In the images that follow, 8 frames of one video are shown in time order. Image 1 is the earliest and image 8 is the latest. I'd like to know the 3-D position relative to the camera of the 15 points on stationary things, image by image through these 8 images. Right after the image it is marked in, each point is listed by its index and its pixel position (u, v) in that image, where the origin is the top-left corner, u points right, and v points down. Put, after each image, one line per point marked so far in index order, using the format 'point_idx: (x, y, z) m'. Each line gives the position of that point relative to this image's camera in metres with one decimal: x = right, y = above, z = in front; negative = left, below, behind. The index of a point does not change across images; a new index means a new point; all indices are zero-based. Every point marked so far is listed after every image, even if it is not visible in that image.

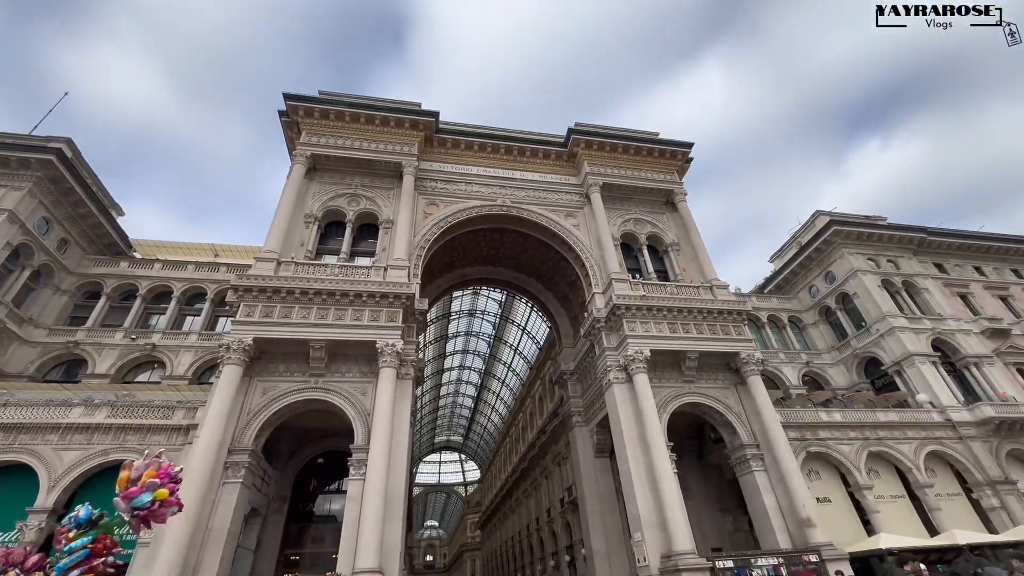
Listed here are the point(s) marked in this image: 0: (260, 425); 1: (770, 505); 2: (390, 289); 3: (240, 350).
0: (-9.5, -5.1, +16.9) m
1: (+10.5, -8.8, +18.2) m
2: (-5.3, 0.0, +19.3) m
3: (-10.5, -2.4, +17.2) m
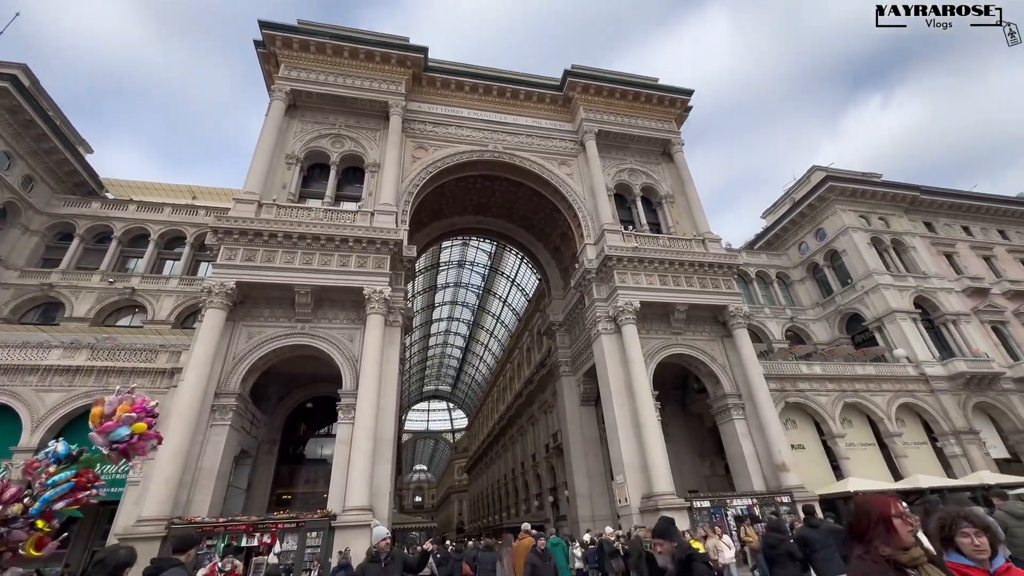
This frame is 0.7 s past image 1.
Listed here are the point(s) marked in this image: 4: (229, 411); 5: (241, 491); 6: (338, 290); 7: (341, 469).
0: (-9.9, -3.0, +16.7) m
1: (+10.0, -6.9, +19.0) m
2: (-5.7, +2.2, +18.8) m
3: (-10.9, -0.2, +16.7) m
4: (-10.1, -4.4, +15.9) m
5: (-10.5, -7.9, +17.3) m
6: (-7.1, -0.1, +18.2) m
7: (-6.0, -6.3, +15.6) m
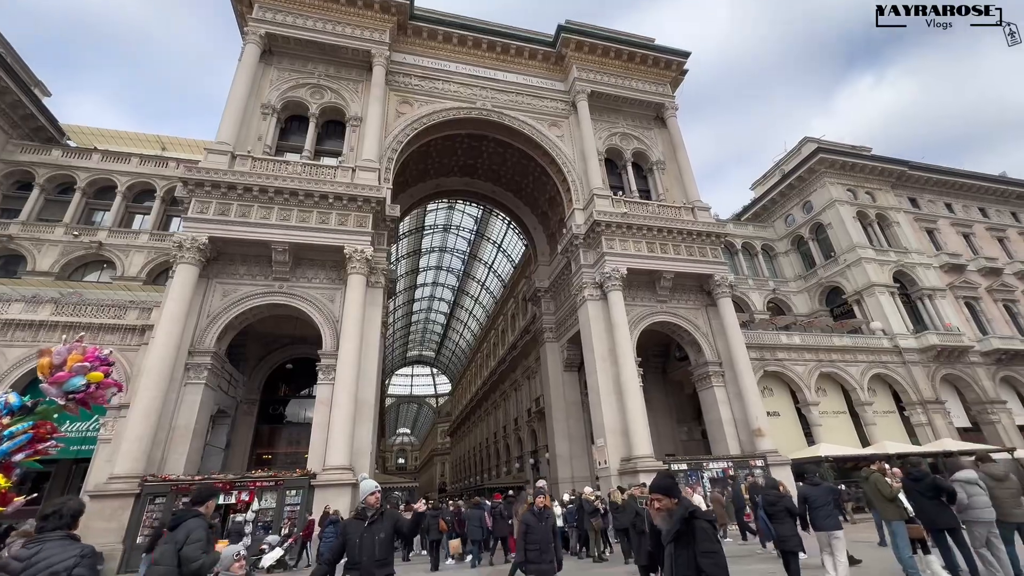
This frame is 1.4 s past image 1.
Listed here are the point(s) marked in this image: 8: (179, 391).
0: (-10.5, -1.4, +16.2) m
1: (+9.2, -5.5, +19.3) m
2: (-6.2, +3.9, +18.0) m
3: (-11.4, +1.4, +16.0) m
4: (-10.7, -2.8, +15.4) m
5: (-11.2, -6.2, +17.1) m
6: (-7.6, +1.6, +17.5) m
7: (-6.6, -4.9, +15.5) m
8: (-11.1, -3.4, +14.9) m
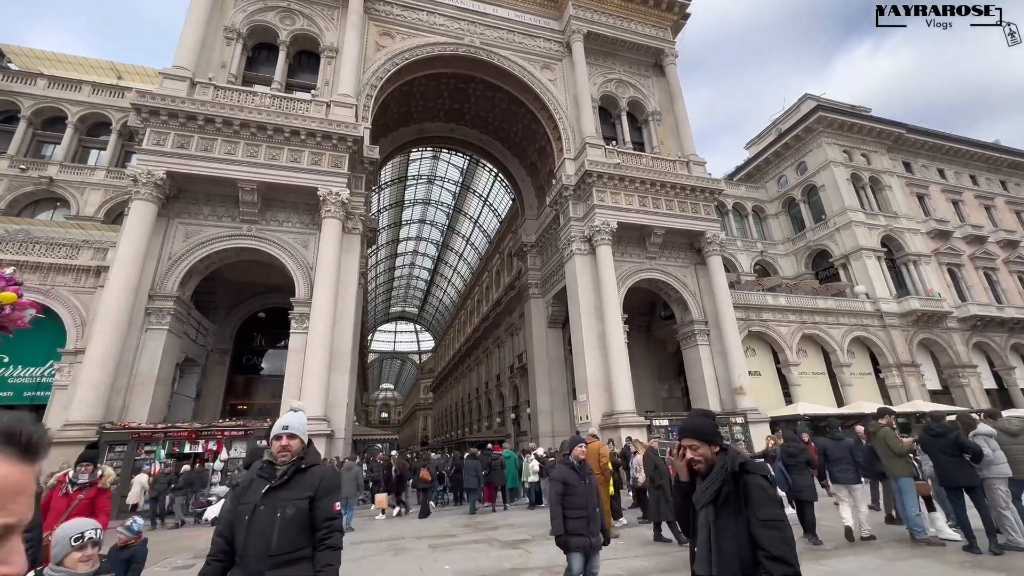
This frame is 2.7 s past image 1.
0: (-11.0, +0.6, +15.1) m
1: (+8.4, -3.7, +19.3) m
2: (-6.7, +5.9, +16.6) m
3: (-11.8, +3.4, +14.6) m
4: (-11.2, -0.9, +14.5) m
5: (-11.9, -4.1, +16.4) m
6: (-8.1, +3.6, +16.3) m
7: (-7.2, -3.0, +14.8) m
8: (-11.7, -1.5, +14.0) m
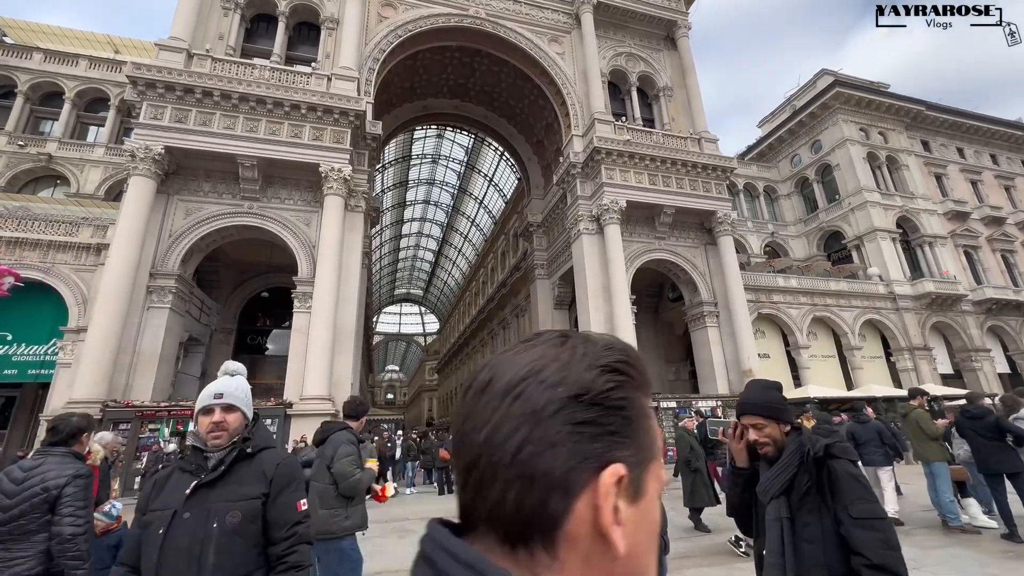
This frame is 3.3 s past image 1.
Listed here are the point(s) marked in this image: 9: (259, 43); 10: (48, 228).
0: (-10.8, +1.3, +14.8) m
1: (+8.7, -2.9, +19.0) m
2: (-6.4, +6.7, +16.1) m
3: (-11.6, +4.1, +14.3) m
4: (-11.0, -0.2, +14.3) m
5: (-11.7, -3.3, +16.4) m
6: (-7.9, +4.4, +15.9) m
7: (-7.0, -2.3, +14.7) m
8: (-11.5, -0.8, +13.9) m
9: (-10.7, +10.4, +19.0) m
10: (-15.4, +2.0, +14.8) m
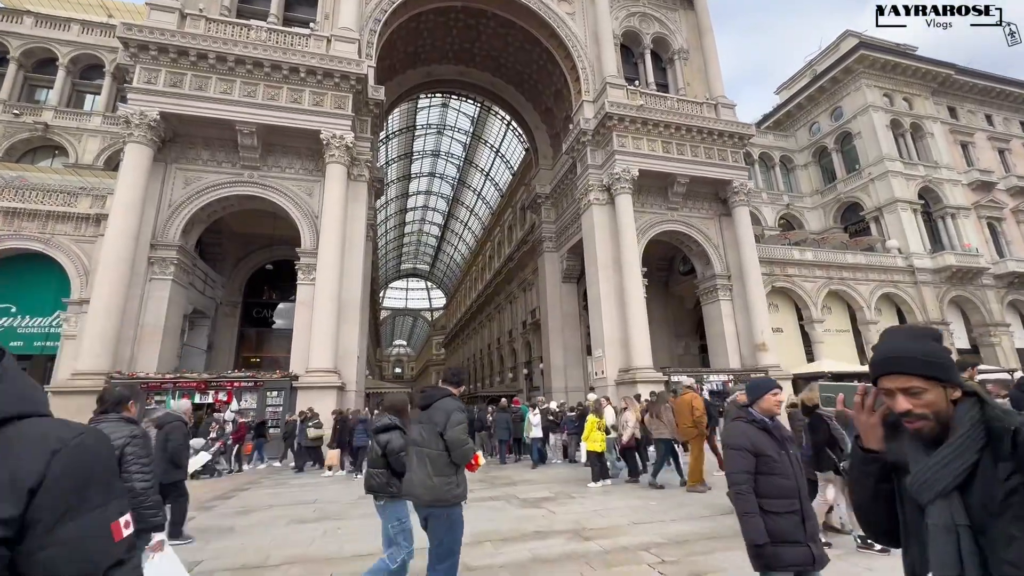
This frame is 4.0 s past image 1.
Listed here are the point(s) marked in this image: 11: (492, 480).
0: (-10.6, +2.2, +14.5) m
1: (+9.0, -1.8, +18.6) m
2: (-6.1, +7.7, +15.4) m
3: (-11.4, +5.0, +13.8) m
4: (-10.8, +0.7, +14.0) m
5: (-11.4, -2.3, +16.3) m
6: (-7.6, +5.4, +15.3) m
7: (-6.8, -1.4, +14.5) m
8: (-11.2, 0.0, +13.7) m
9: (-10.4, +11.5, +18.1) m
10: (-15.1, +2.9, +14.5) m
11: (-0.4, -4.1, +9.6) m
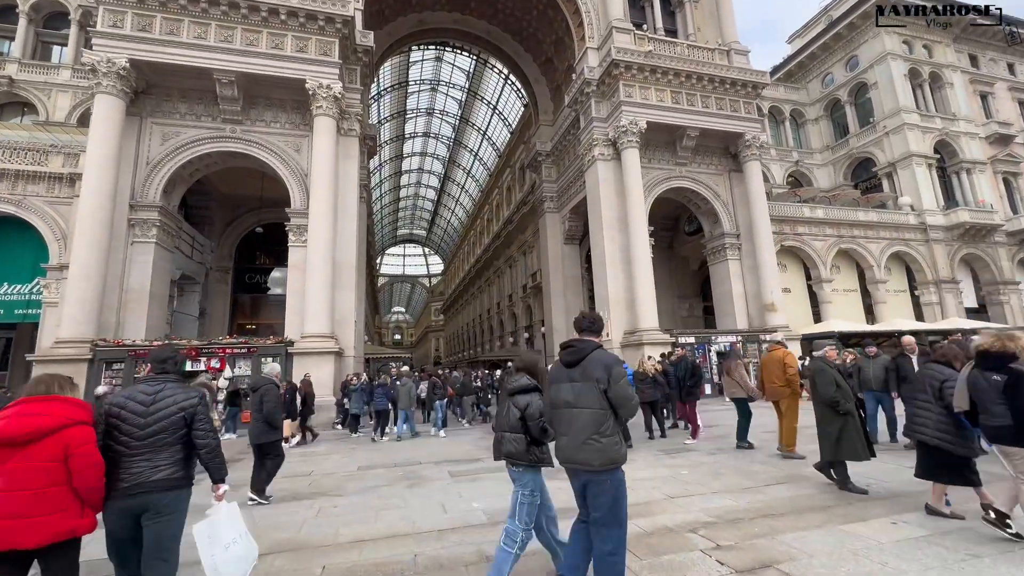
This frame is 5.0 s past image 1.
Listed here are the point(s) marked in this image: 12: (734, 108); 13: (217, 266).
0: (-10.5, +3.3, +13.6) m
1: (+9.1, -0.1, +18.1) m
2: (-6.1, +8.9, +14.1) m
3: (-11.3, +6.0, +12.7) m
4: (-10.7, +1.8, +13.3) m
5: (-11.3, -1.0, +15.7) m
6: (-7.6, +6.6, +14.2) m
7: (-6.7, -0.2, +13.9) m
8: (-11.2, +1.1, +12.9) m
9: (-10.5, +12.9, +16.5) m
10: (-15.1, +4.0, +13.5) m
11: (-0.3, -3.2, +9.2) m
12: (+9.3, +7.5, +18.7) m
13: (-11.7, +0.9, +17.6) m
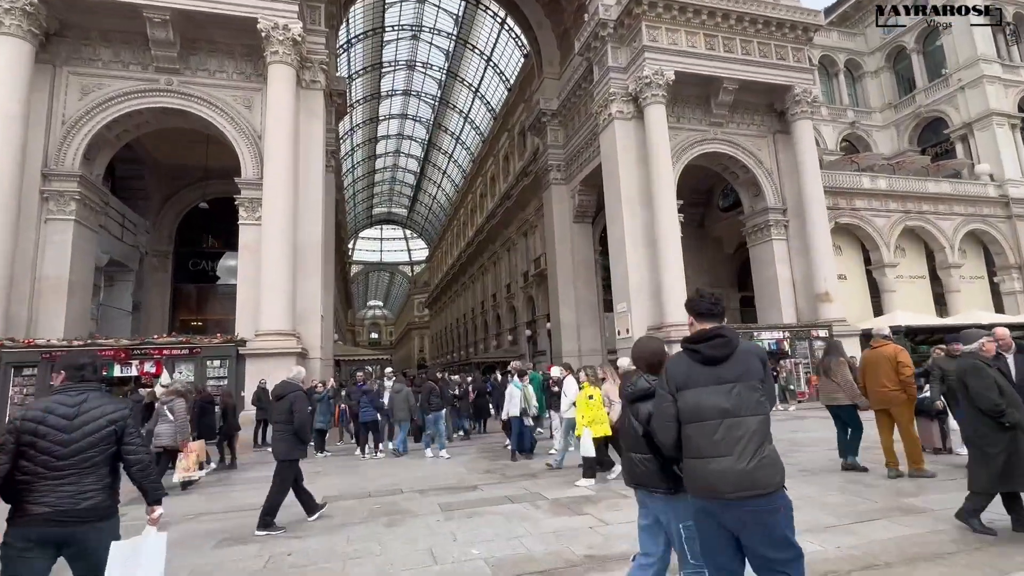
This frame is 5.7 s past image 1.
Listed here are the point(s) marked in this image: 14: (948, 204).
0: (-10.6, +3.6, +11.2) m
1: (+9.2, +0.4, +15.1) m
2: (-6.2, +9.2, +11.4) m
3: (-11.4, +6.3, +10.2) m
4: (-10.8, +2.1, +10.9) m
5: (-11.3, -0.7, +13.5) m
6: (-7.7, +6.9, +11.6) m
7: (-6.7, +0.1, +11.5) m
8: (-11.3, +1.4, +10.6) m
9: (-10.5, +13.3, +13.8) m
10: (-15.2, +4.3, +11.3) m
11: (-0.5, -3.1, +6.7) m
12: (+9.4, +8.0, +15.4) m
13: (-11.6, +1.3, +15.4) m
14: (+18.4, +3.5, +18.8) m
